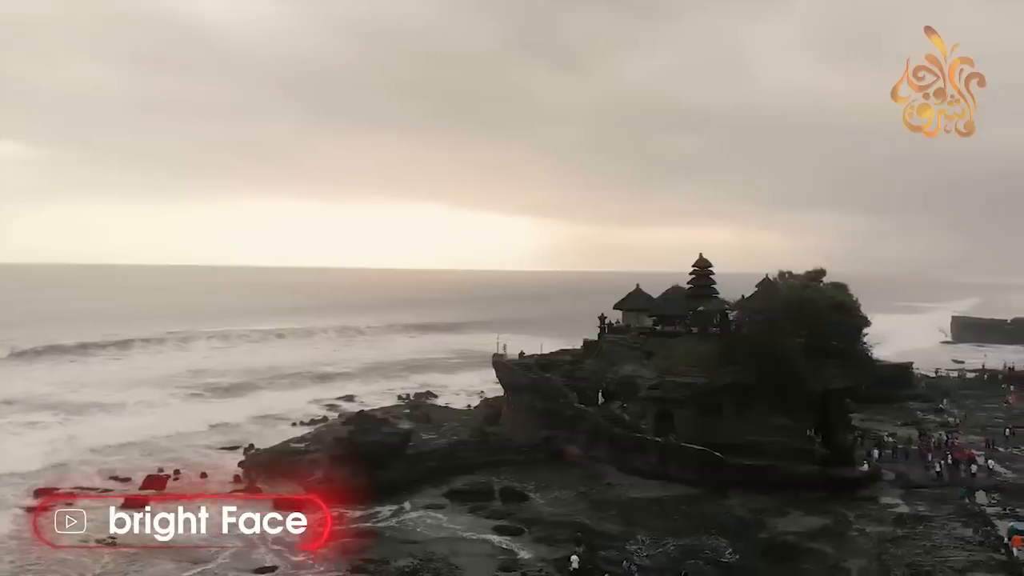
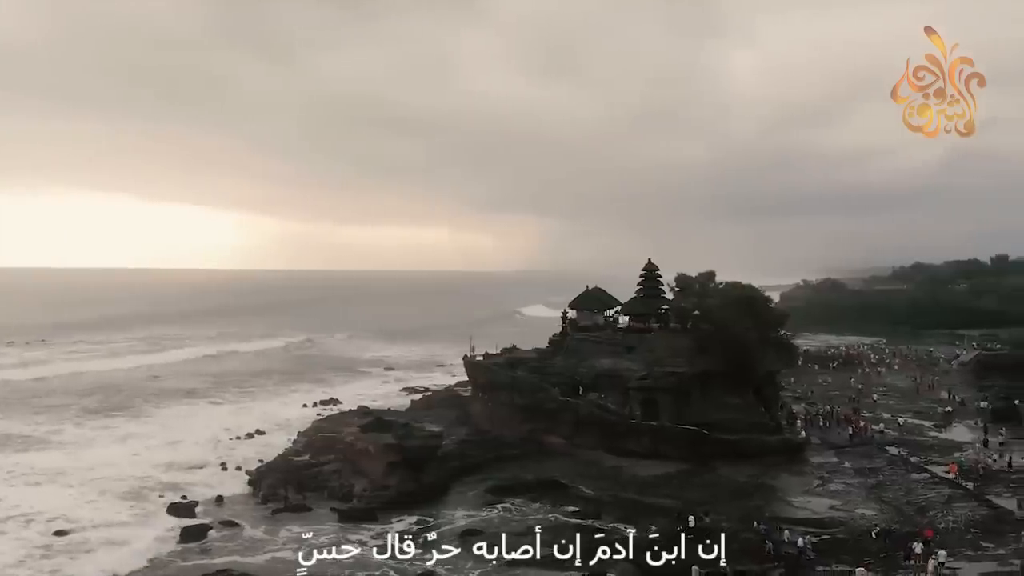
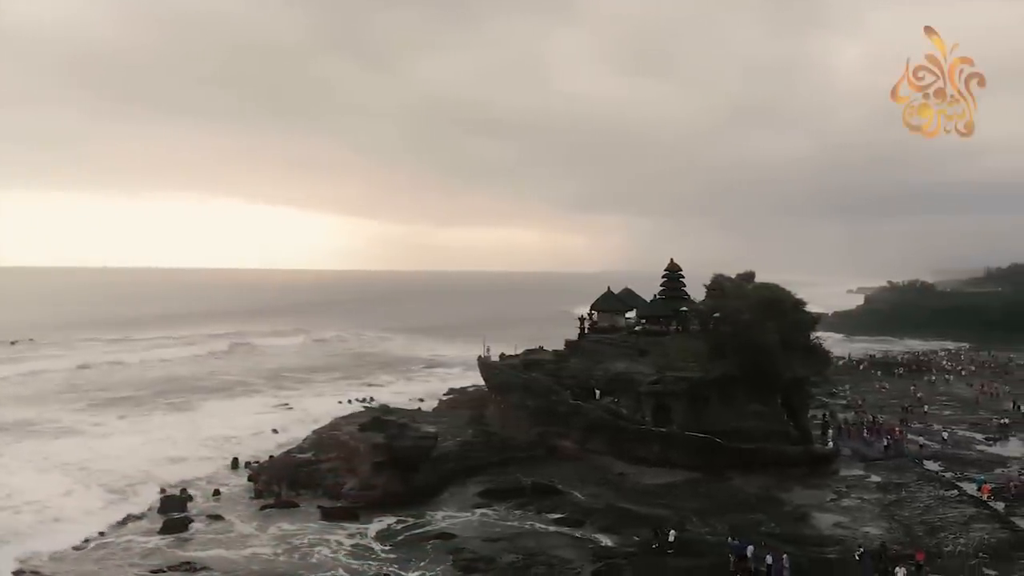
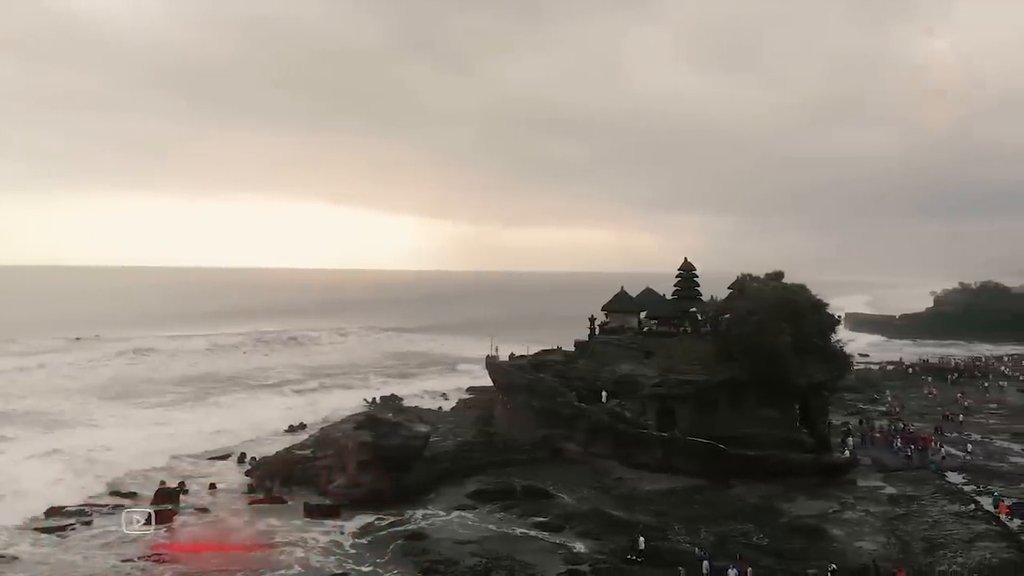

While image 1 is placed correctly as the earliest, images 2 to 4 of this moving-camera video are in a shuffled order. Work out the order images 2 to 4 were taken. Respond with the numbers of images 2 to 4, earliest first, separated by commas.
4, 3, 2
